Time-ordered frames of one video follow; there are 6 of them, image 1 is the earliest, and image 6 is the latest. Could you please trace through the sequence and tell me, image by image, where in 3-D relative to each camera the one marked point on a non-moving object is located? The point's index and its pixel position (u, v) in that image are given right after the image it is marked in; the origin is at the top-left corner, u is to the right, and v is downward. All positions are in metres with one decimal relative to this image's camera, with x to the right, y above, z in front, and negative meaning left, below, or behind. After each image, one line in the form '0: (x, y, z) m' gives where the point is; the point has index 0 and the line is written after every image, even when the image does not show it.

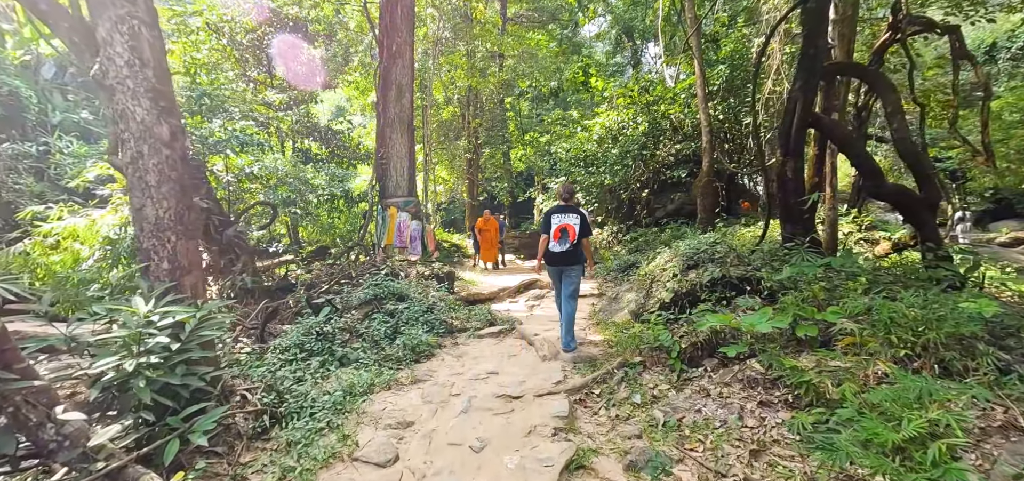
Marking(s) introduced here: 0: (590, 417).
0: (+0.5, -1.1, +3.0) m
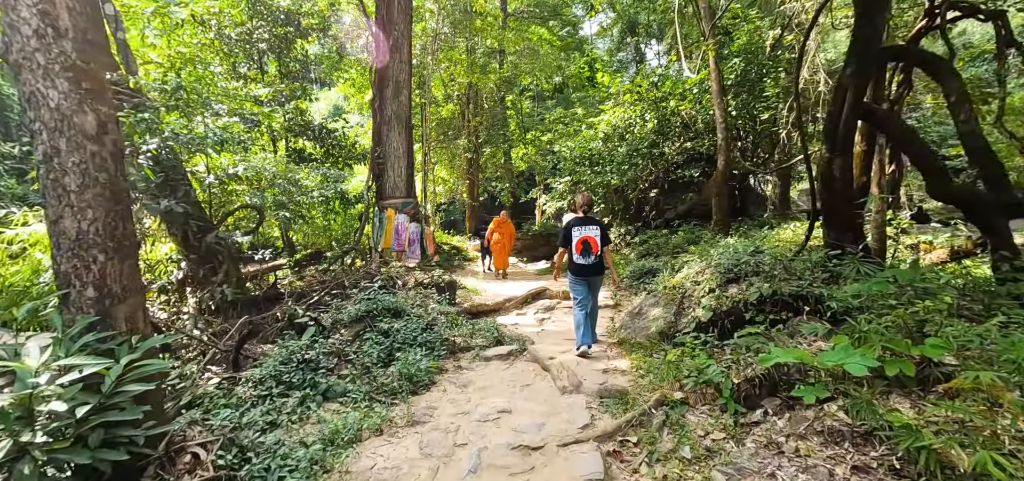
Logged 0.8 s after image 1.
0: (+0.6, -1.2, +2.4) m
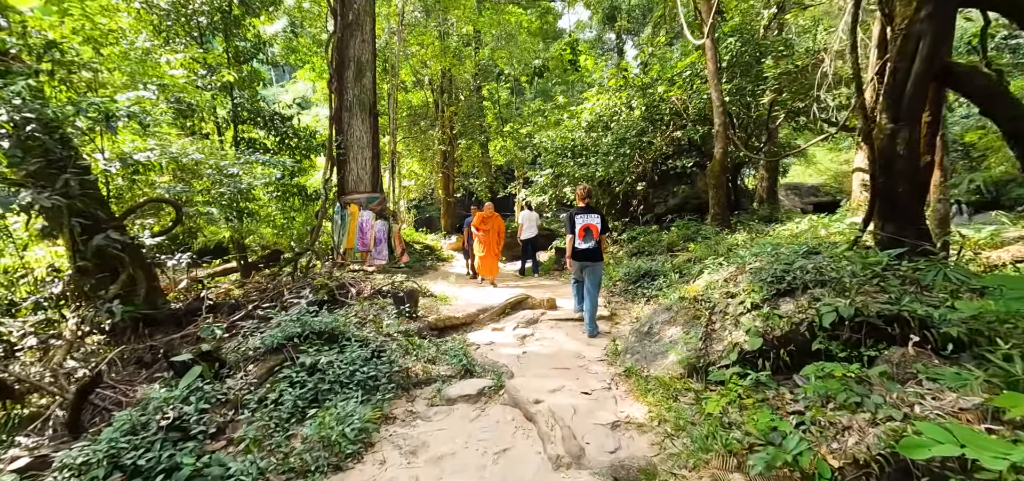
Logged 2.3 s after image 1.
0: (+0.5, -1.2, +1.3) m
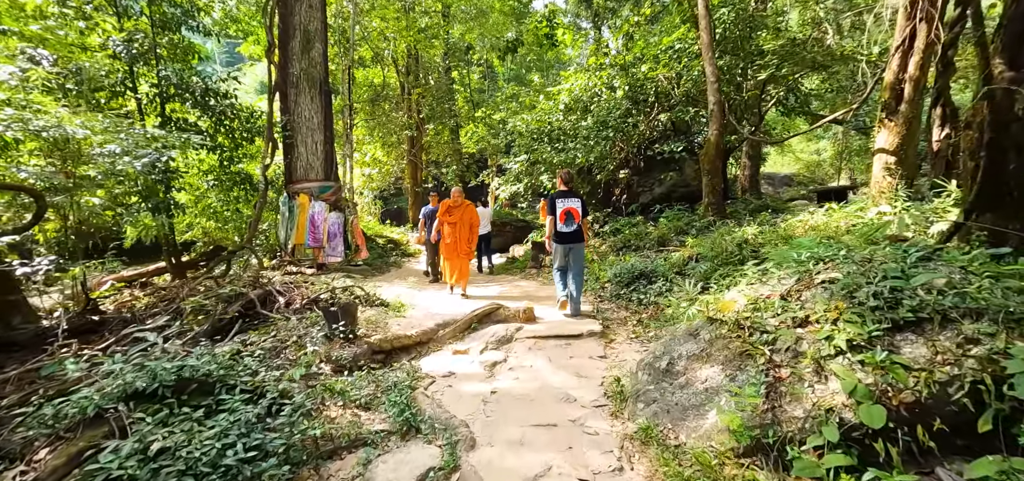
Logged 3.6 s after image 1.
0: (+0.4, -1.2, +0.2) m
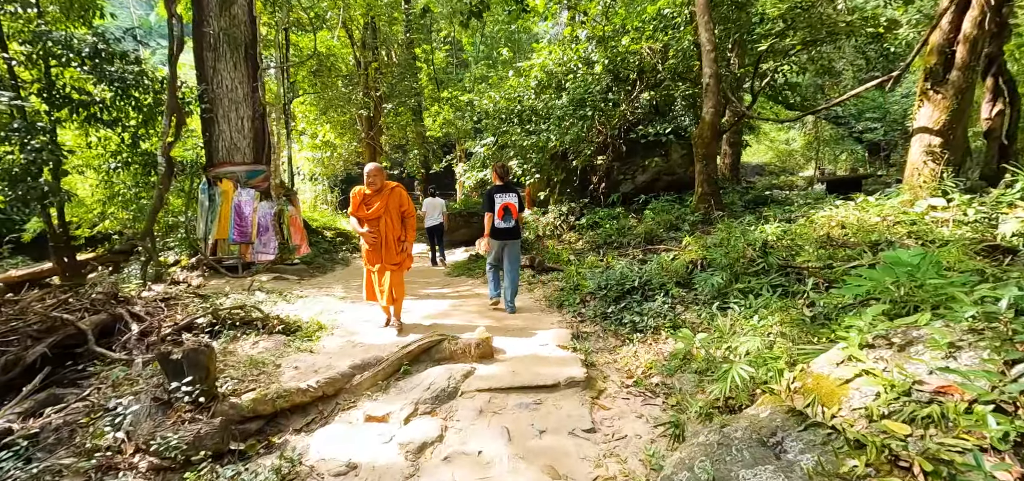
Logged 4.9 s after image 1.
0: (+0.3, -1.3, -1.1) m
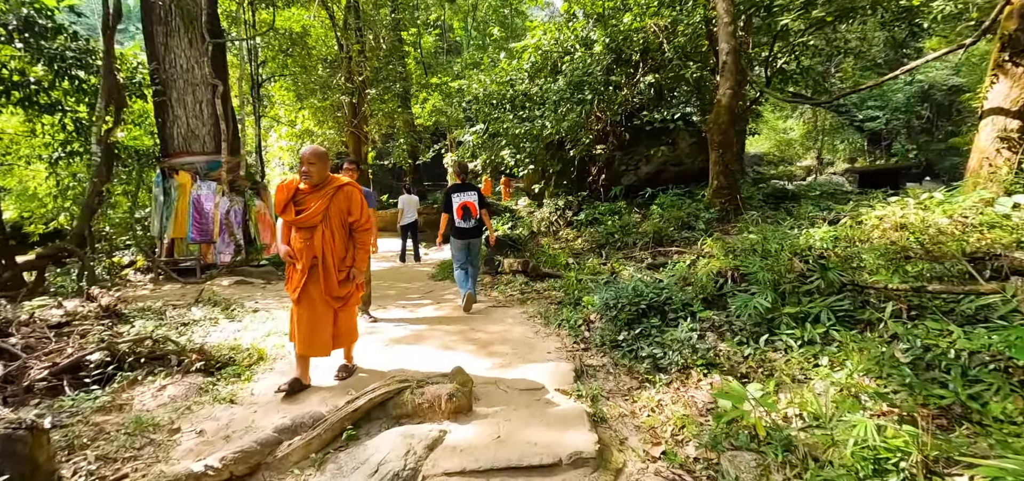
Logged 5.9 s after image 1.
0: (+0.3, -1.5, -1.9) m
